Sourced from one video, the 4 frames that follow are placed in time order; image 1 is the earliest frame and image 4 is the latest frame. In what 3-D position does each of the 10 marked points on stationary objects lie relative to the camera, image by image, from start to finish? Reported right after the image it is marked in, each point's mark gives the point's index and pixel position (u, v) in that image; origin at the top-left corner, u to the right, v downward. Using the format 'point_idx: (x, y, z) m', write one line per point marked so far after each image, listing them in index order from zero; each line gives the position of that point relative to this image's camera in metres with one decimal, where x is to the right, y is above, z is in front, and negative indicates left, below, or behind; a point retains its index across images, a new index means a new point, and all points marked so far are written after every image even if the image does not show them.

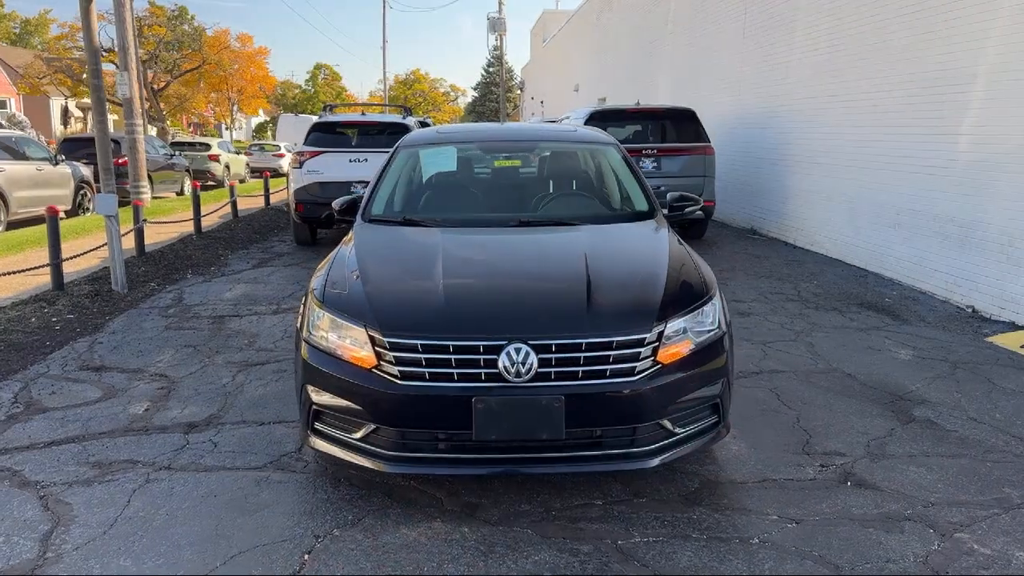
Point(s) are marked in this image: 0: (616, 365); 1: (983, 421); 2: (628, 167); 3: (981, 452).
0: (+0.4, -0.3, +3.2) m
1: (+2.6, -0.7, +4.5) m
2: (+0.8, +0.7, +5.1) m
3: (+2.3, -0.8, +4.1) m
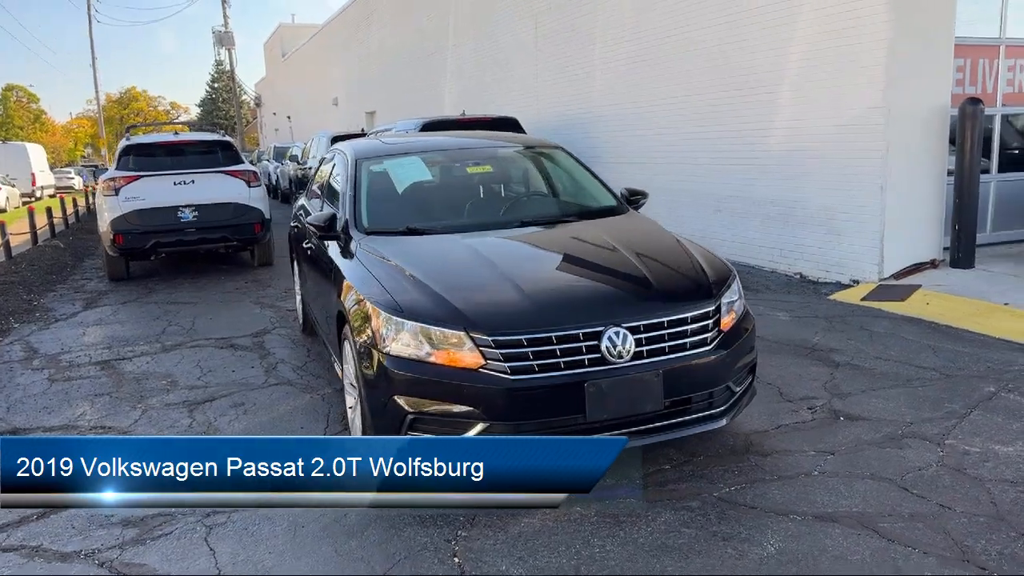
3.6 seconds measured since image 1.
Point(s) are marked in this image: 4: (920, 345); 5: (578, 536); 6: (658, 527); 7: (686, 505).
0: (+0.8, -0.2, +3.6) m
1: (+2.5, -0.5, +5.5) m
2: (+0.5, +0.8, +5.5) m
3: (+2.4, -0.6, +5.0) m
4: (+2.8, -0.4, +5.8) m
5: (+0.3, -1.0, +3.3) m
6: (+0.6, -0.9, +3.3) m
7: (+0.7, -0.9, +3.5) m
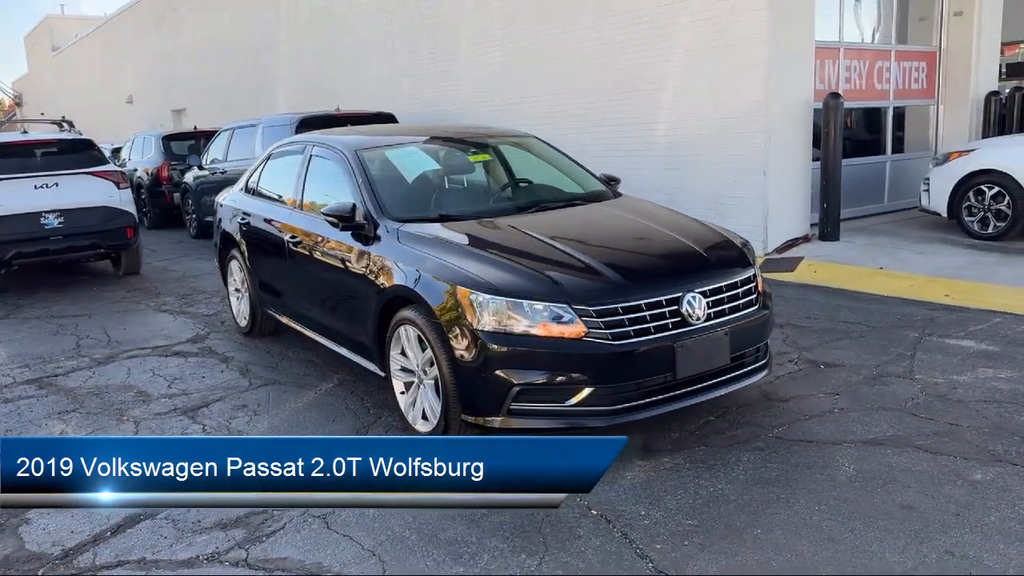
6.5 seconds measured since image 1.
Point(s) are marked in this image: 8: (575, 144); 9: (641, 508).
0: (+1.1, -0.1, +4.1) m
1: (+2.3, -0.2, +6.3) m
2: (+0.3, +0.9, +5.8) m
3: (+2.3, -0.3, +5.8) m
4: (+2.6, -0.1, +6.7) m
5: (+0.7, -0.8, +3.6) m
6: (+1.0, -0.8, +3.7) m
7: (+1.1, -0.7, +3.9) m
8: (+0.8, +1.8, +10.7) m
9: (+0.5, -0.9, +3.4) m
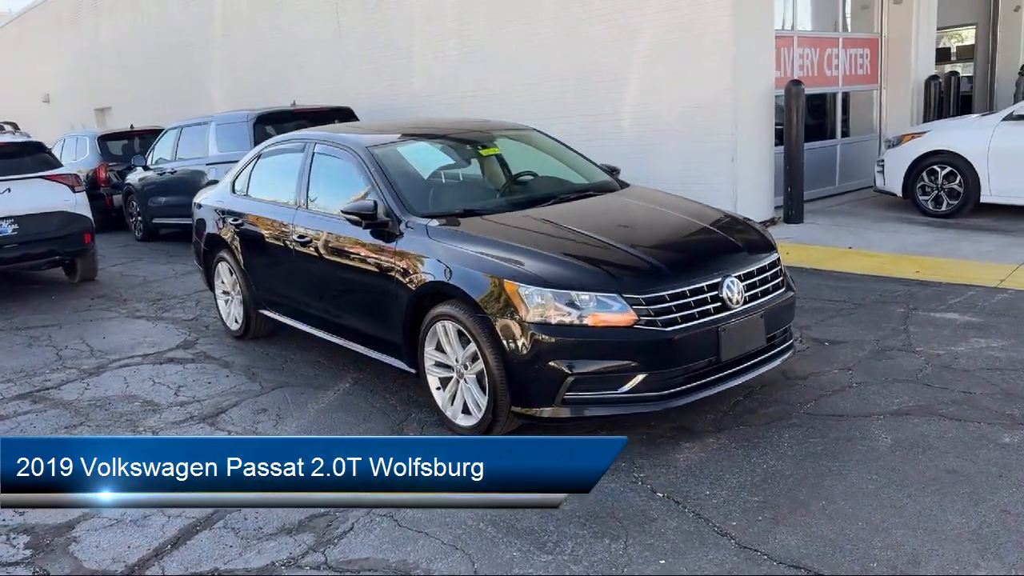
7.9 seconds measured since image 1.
0: (+1.3, 0.0, +4.2) m
1: (+2.3, -0.1, +6.6) m
2: (+0.3, +1.0, +5.9) m
3: (+2.4, -0.2, +6.1) m
4: (+2.5, 0.0, +7.0) m
5: (+1.0, -0.8, +3.7) m
6: (+1.3, -0.7, +3.9) m
7: (+1.4, -0.7, +4.1) m
8: (+0.3, +1.9, +10.8) m
9: (+0.8, -0.8, +3.5) m
